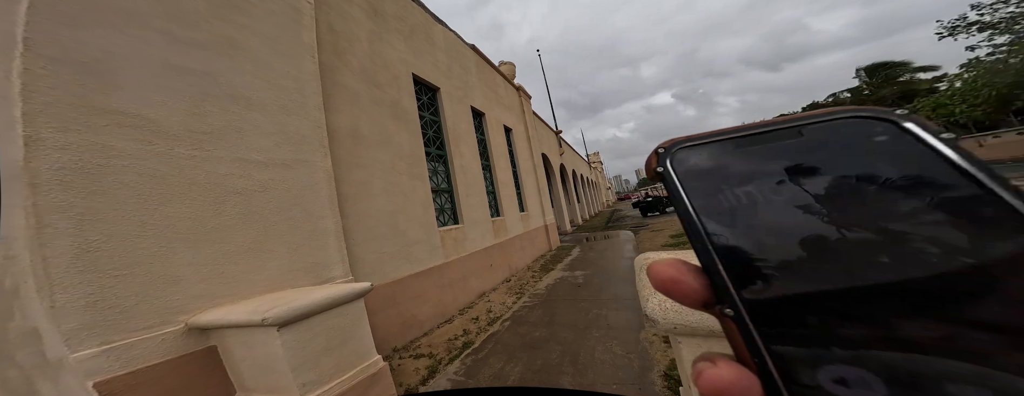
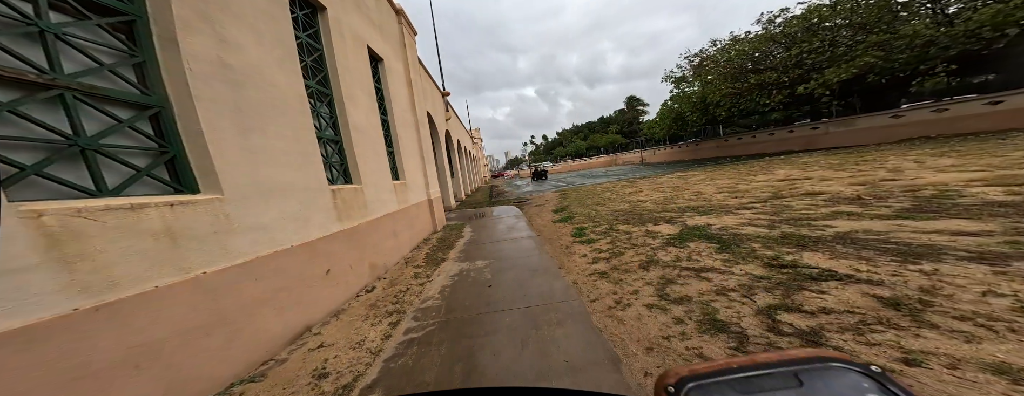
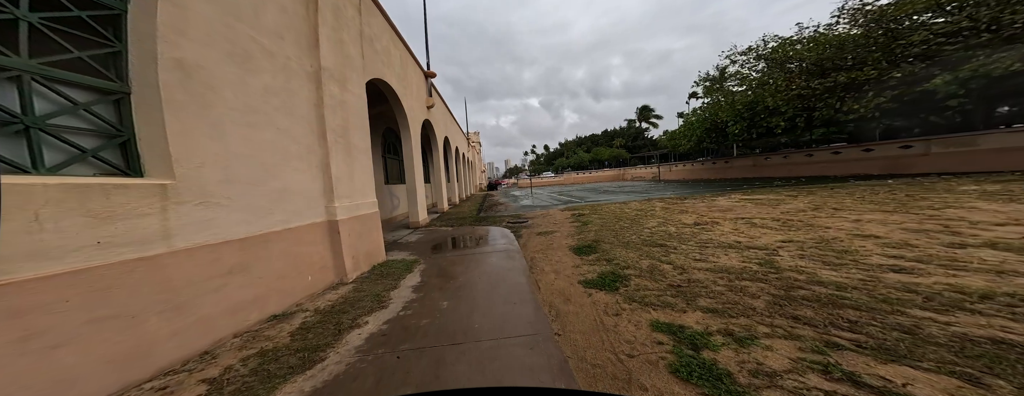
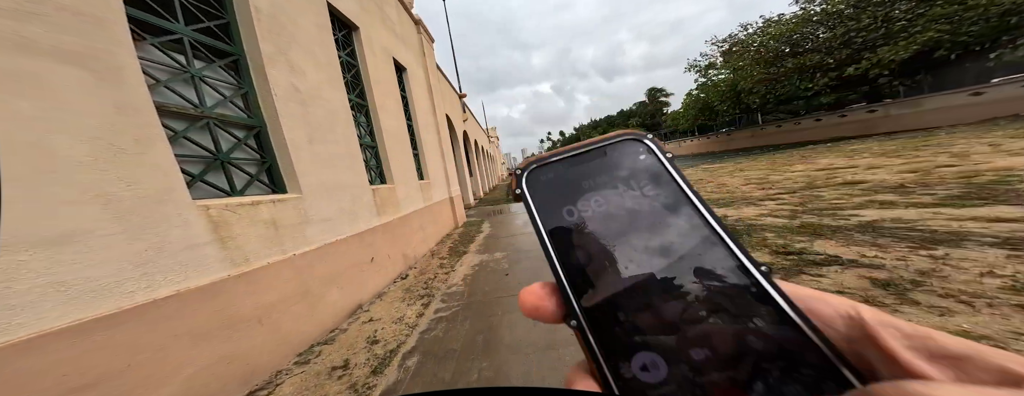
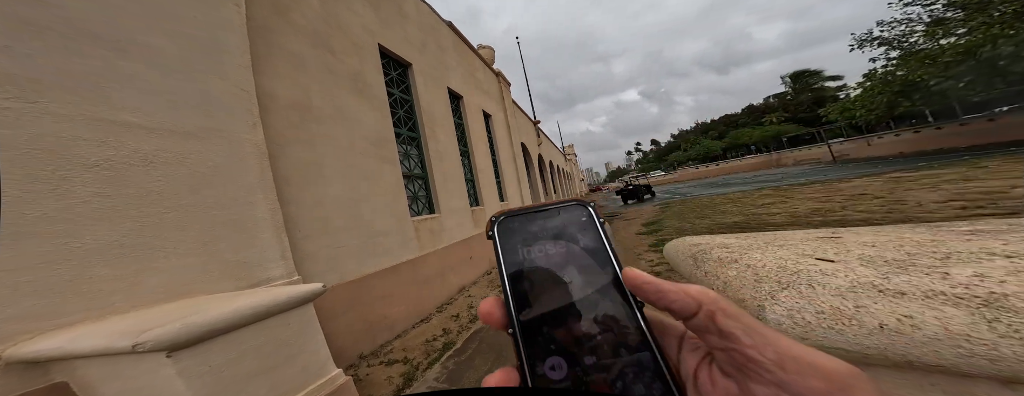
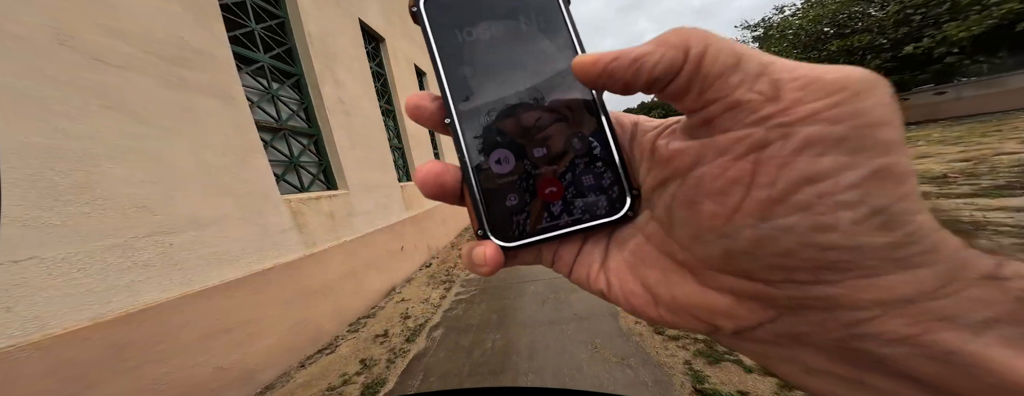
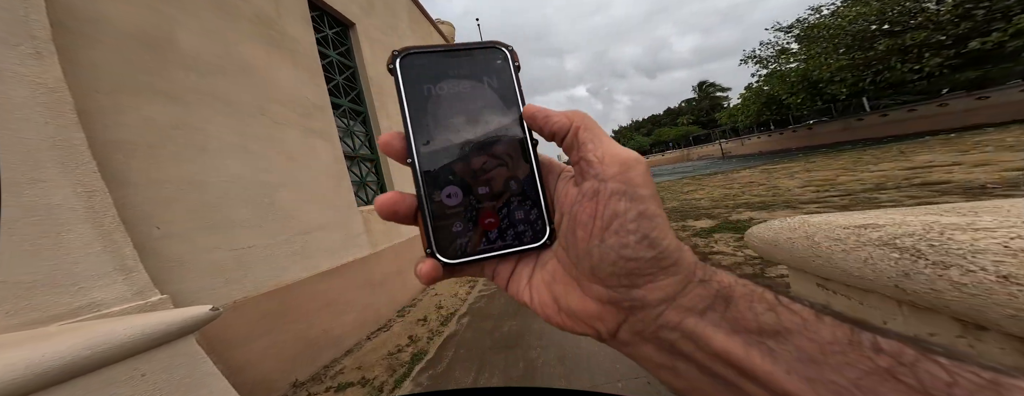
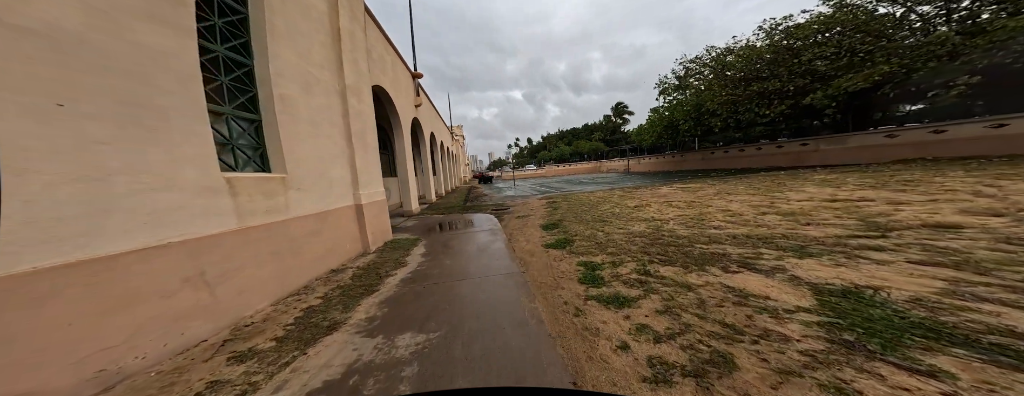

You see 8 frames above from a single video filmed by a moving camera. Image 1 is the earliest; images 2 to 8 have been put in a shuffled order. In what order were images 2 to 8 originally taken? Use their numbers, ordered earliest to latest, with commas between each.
5, 7, 6, 4, 2, 8, 3
